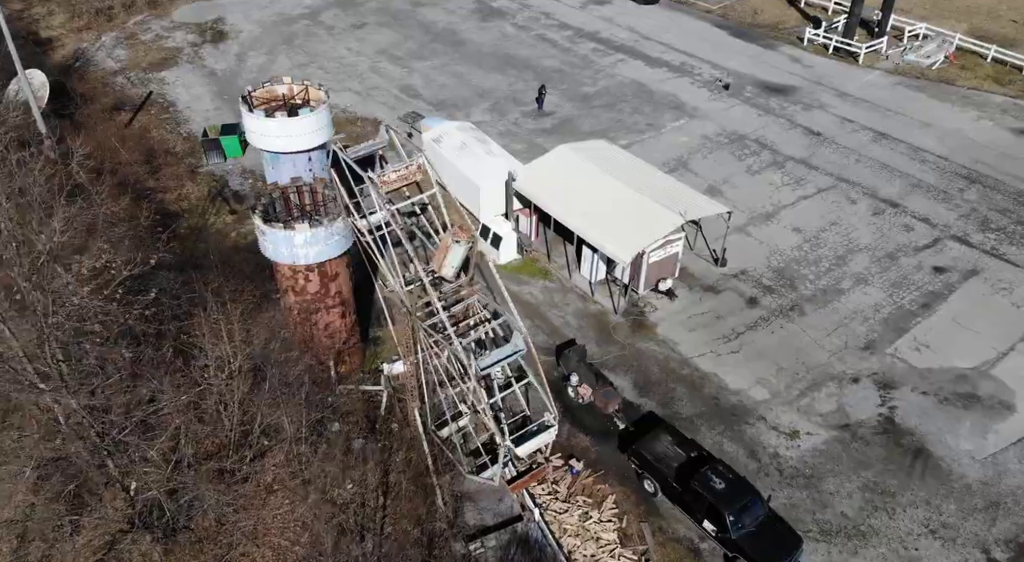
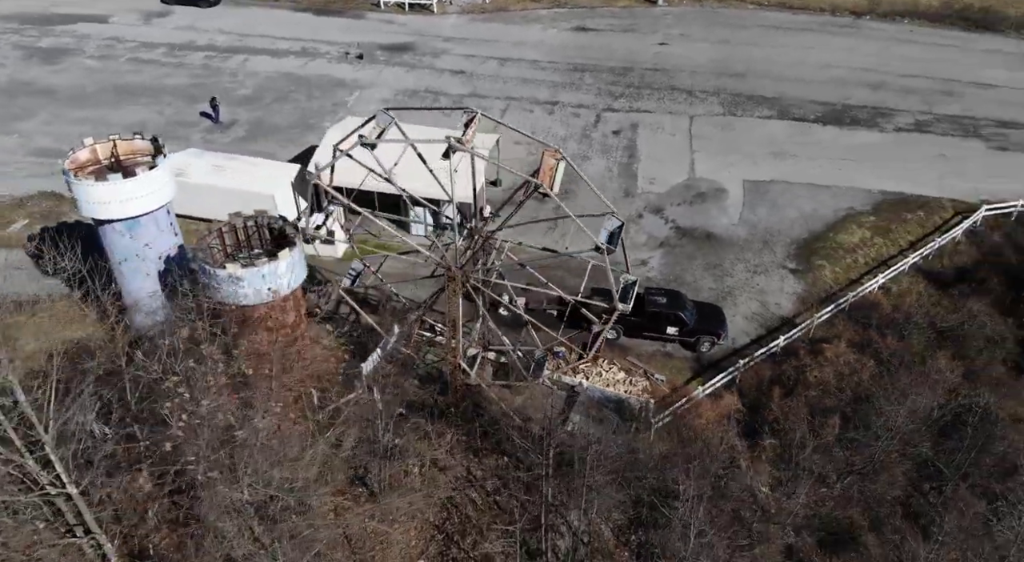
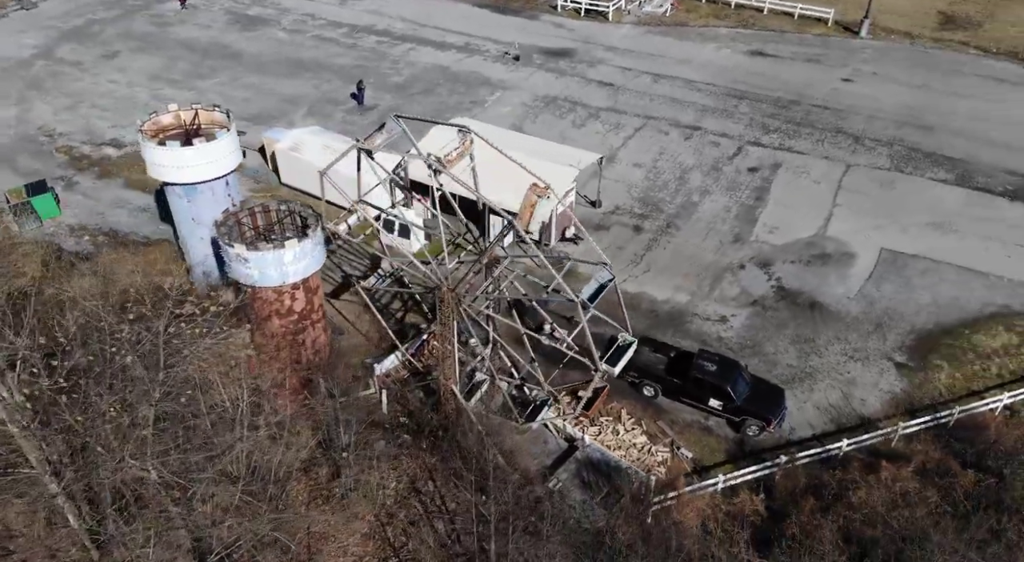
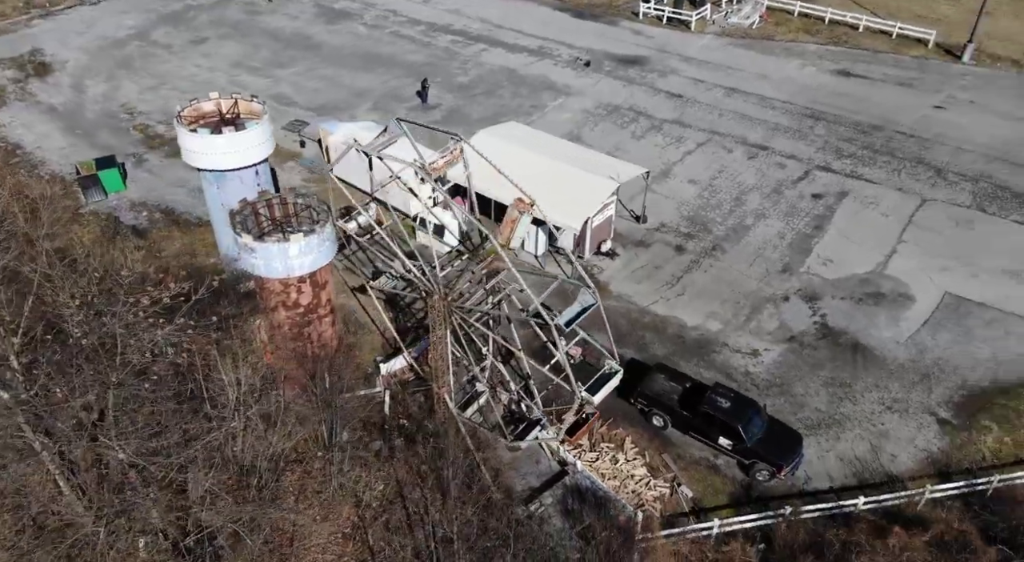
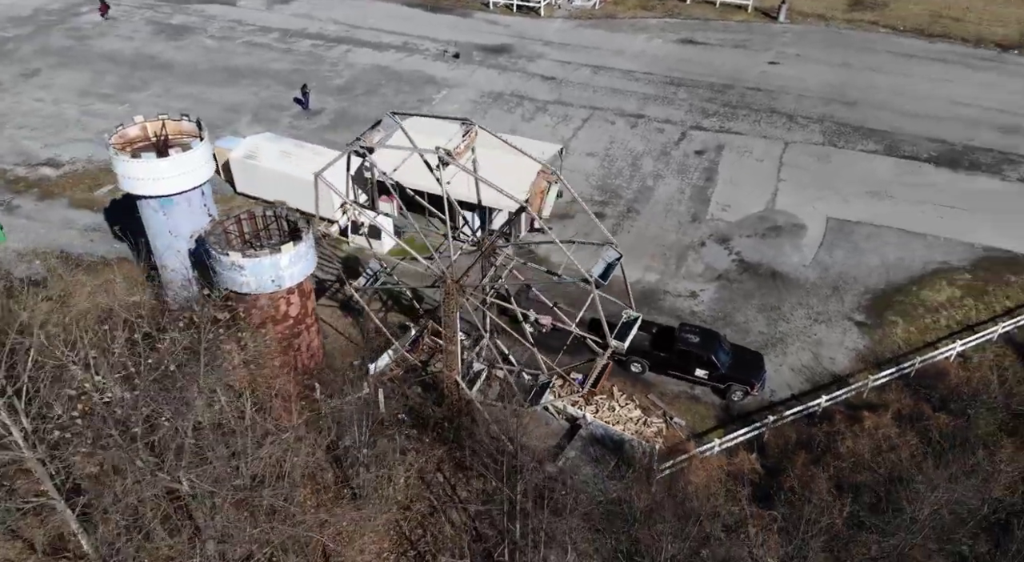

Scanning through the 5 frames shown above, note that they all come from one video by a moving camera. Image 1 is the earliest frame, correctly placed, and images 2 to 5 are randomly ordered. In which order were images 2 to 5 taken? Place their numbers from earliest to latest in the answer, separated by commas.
4, 3, 5, 2
